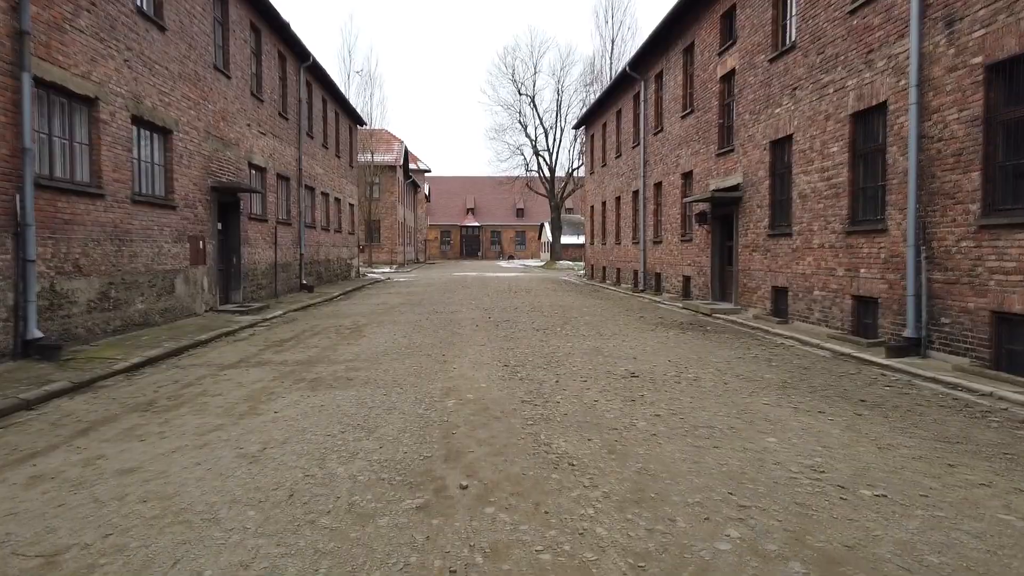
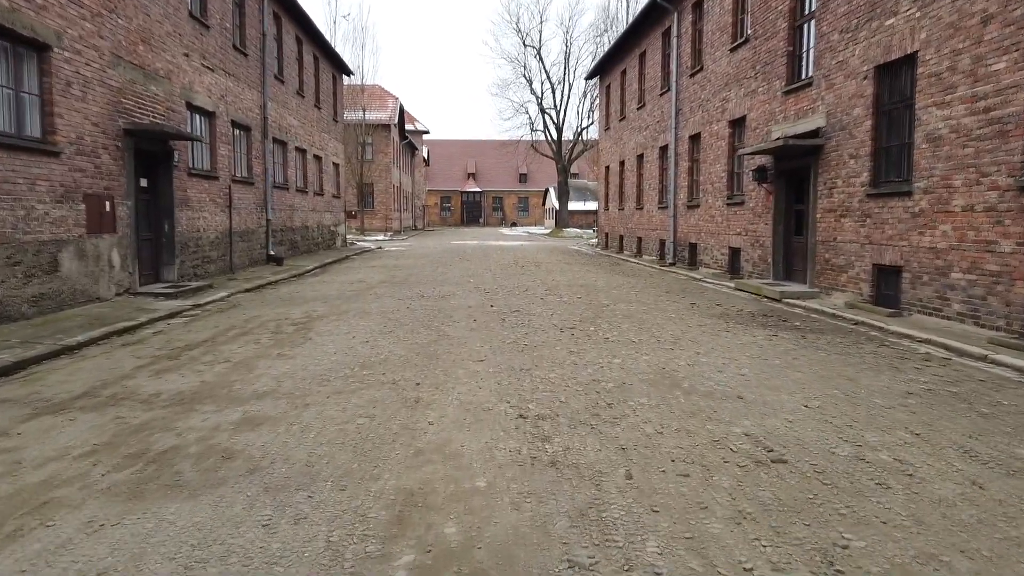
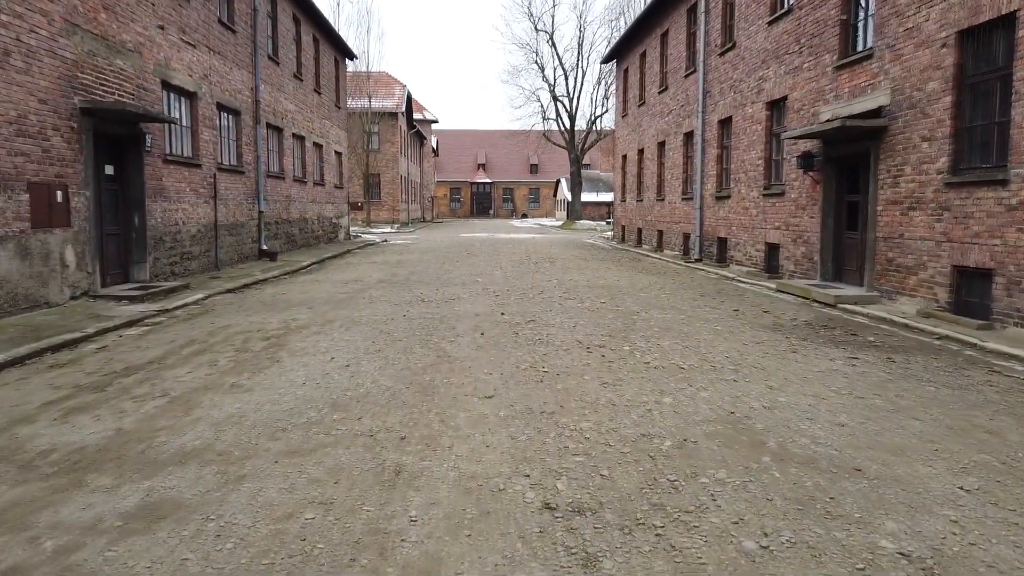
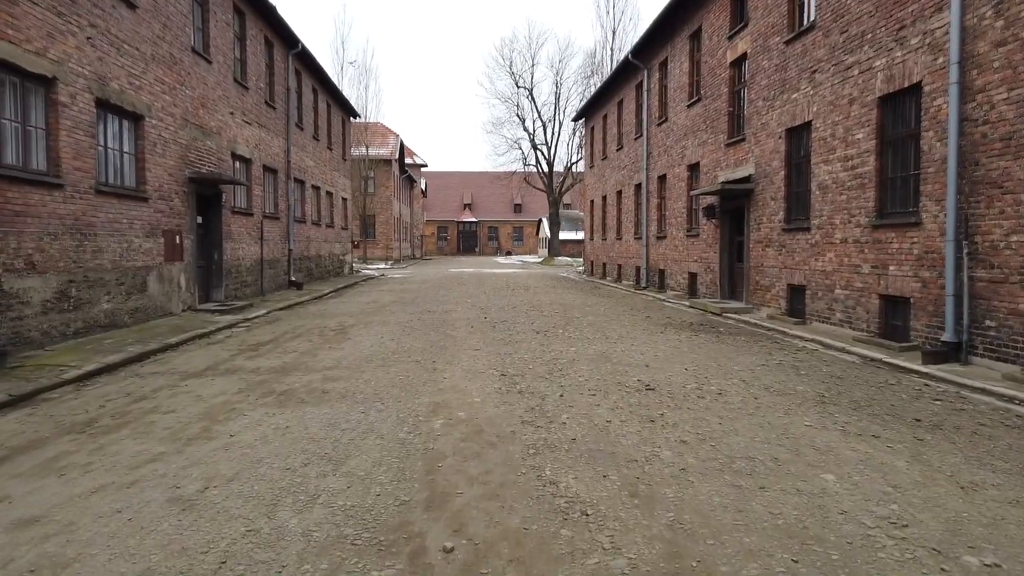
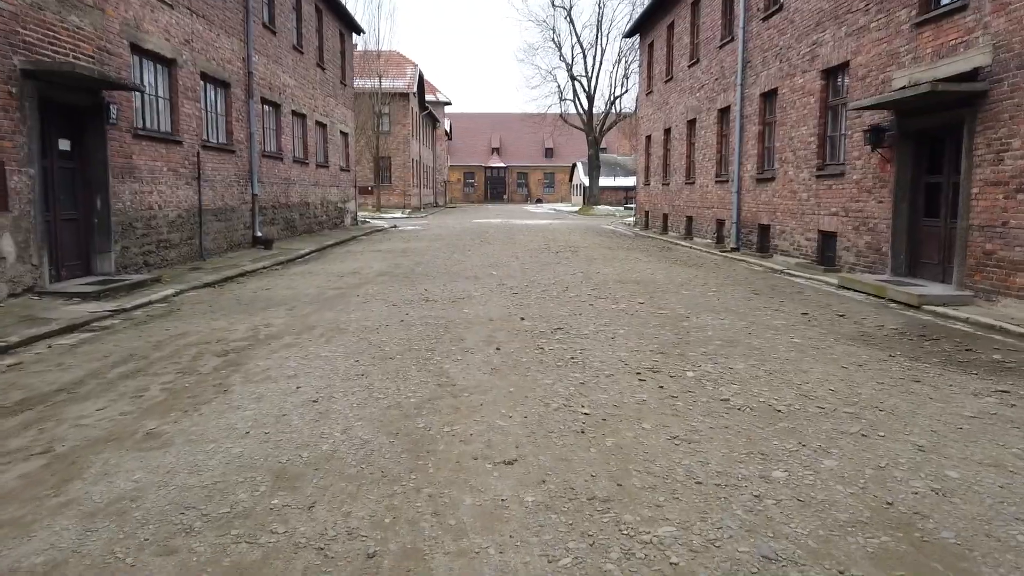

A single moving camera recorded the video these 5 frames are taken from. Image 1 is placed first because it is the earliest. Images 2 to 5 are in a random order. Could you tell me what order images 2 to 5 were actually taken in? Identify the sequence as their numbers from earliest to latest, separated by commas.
4, 2, 3, 5
